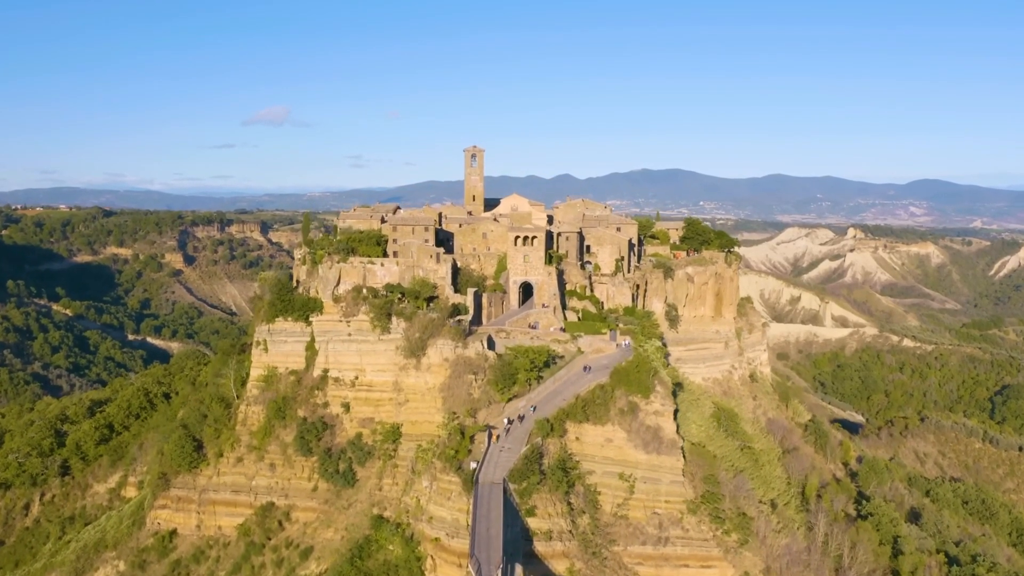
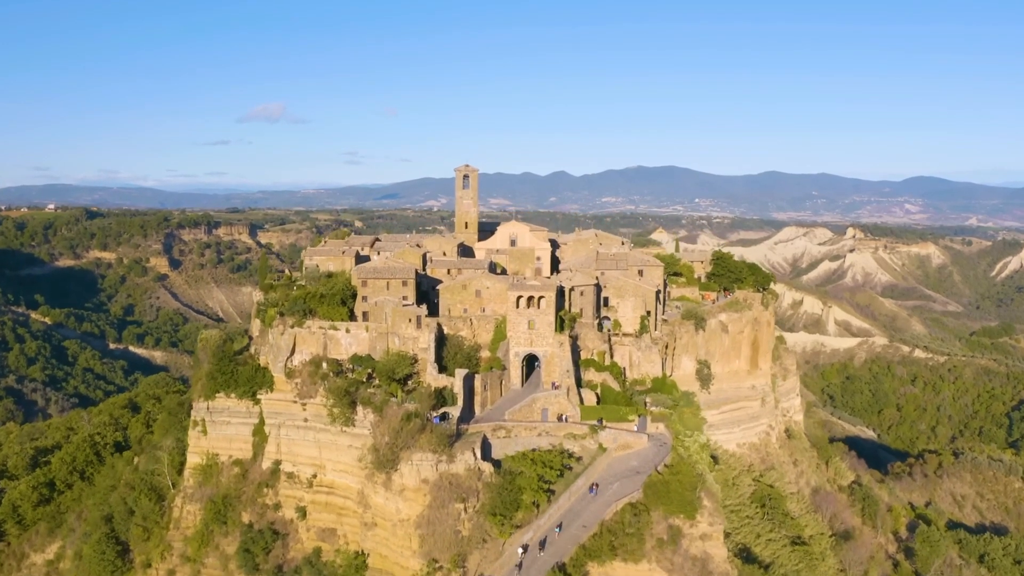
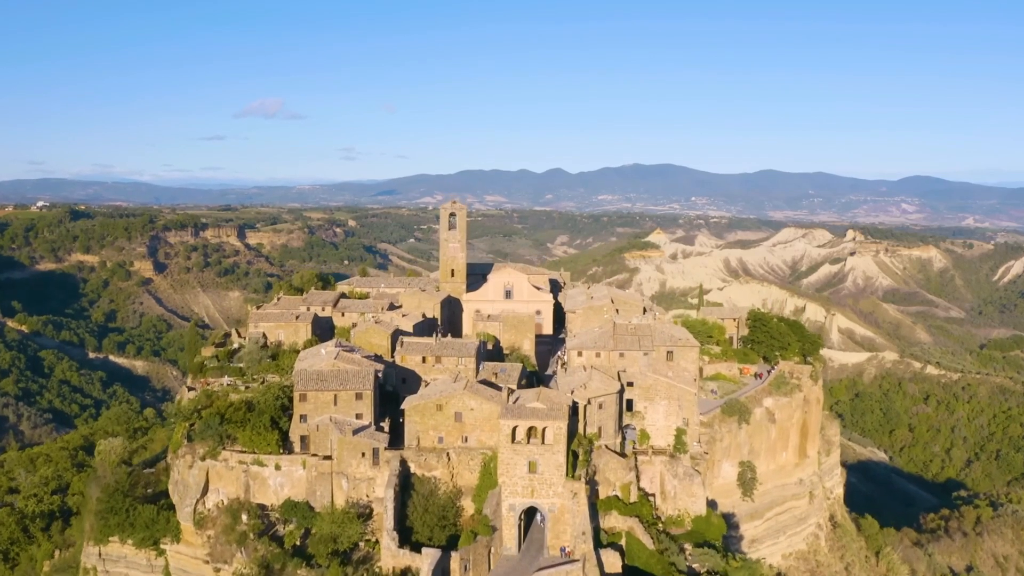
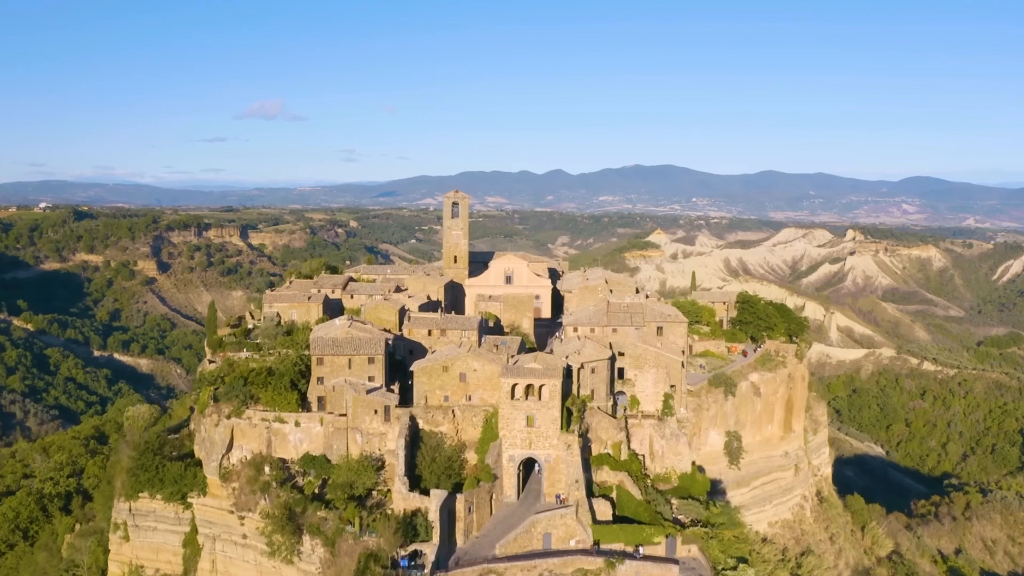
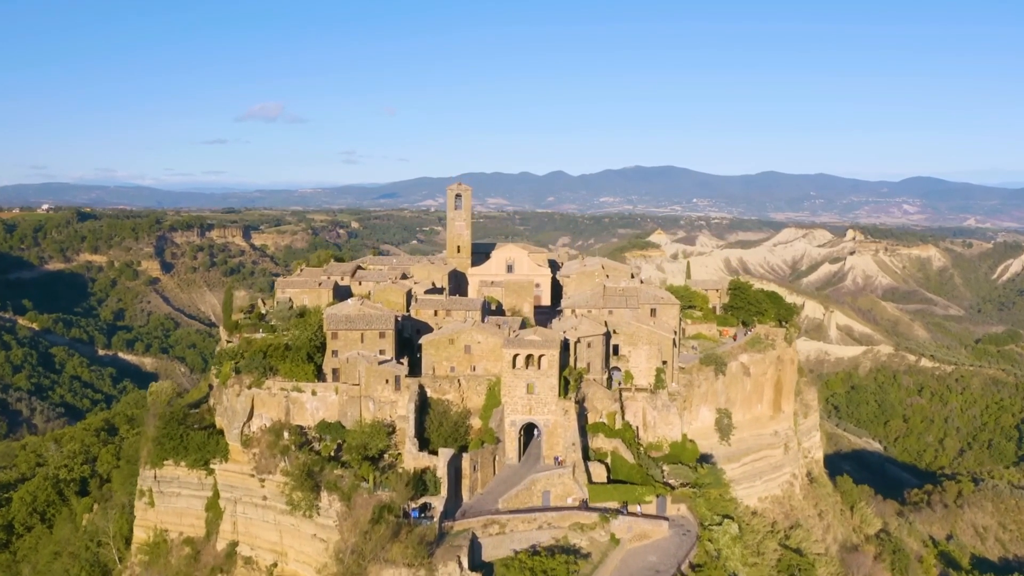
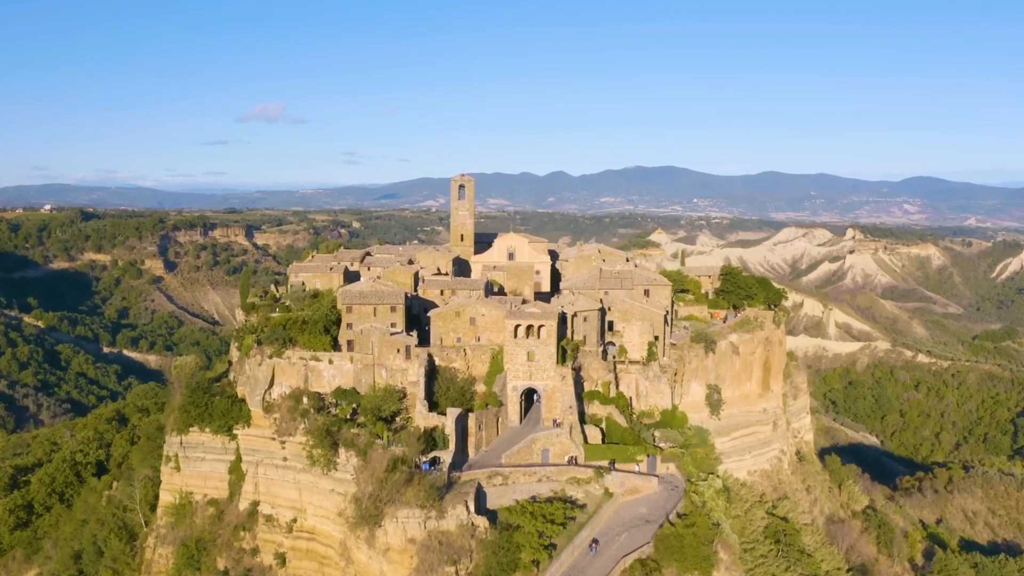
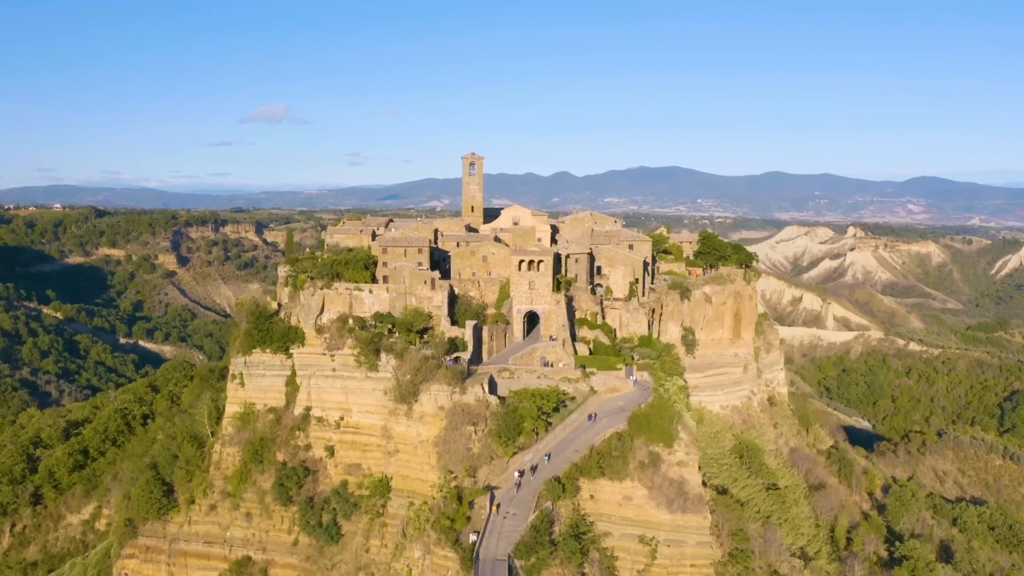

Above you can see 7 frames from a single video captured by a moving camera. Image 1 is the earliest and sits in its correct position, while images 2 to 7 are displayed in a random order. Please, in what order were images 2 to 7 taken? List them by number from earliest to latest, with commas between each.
7, 2, 6, 5, 4, 3
